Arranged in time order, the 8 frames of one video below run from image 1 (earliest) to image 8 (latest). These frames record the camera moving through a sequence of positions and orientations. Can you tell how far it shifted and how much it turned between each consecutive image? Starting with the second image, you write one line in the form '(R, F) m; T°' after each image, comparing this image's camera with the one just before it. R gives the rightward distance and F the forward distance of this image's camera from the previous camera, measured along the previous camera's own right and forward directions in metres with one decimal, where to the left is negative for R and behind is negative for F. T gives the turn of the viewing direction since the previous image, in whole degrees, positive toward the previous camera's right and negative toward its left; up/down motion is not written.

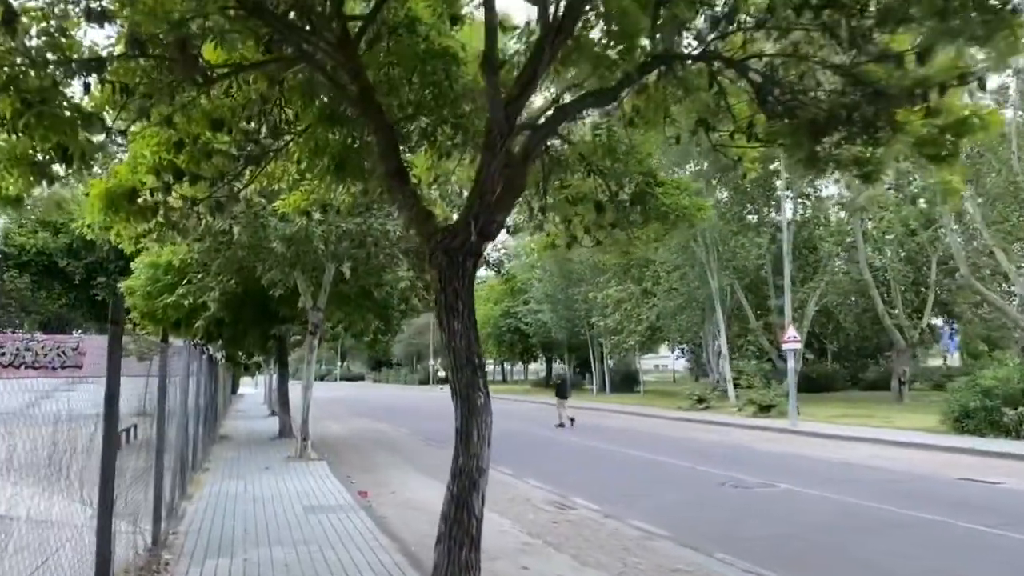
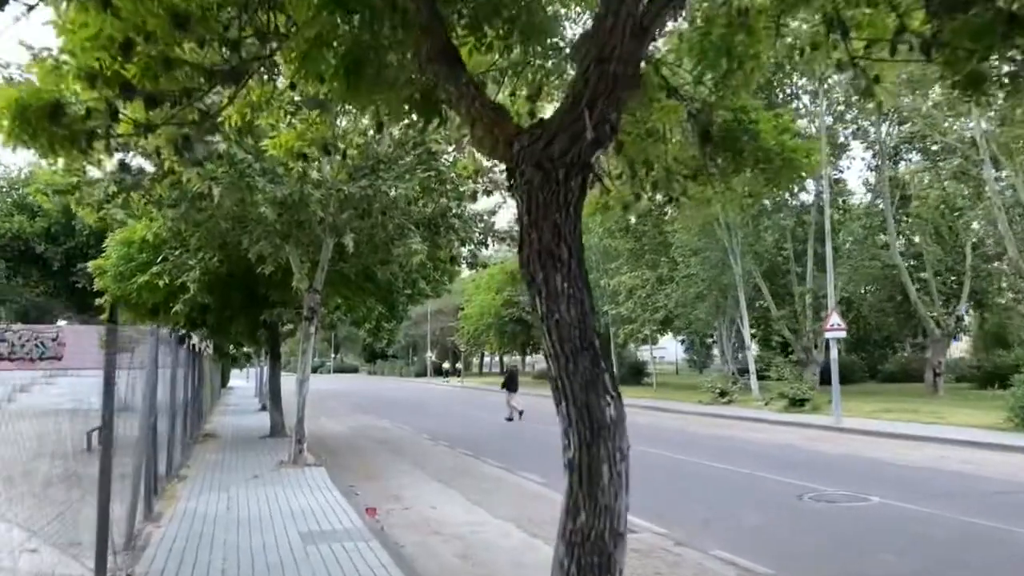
(-0.7, +2.4) m; 0°
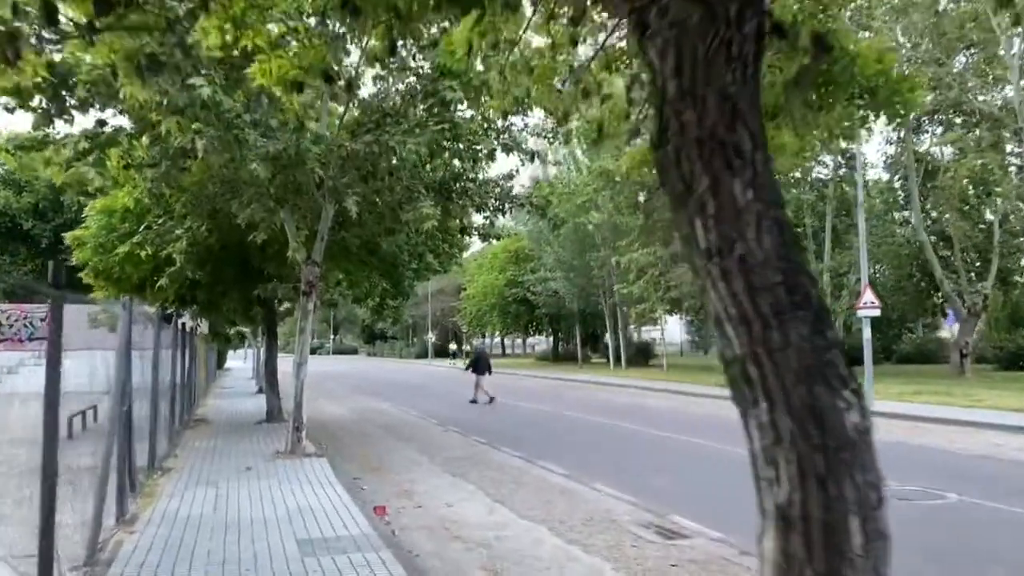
(-0.4, +1.5) m; 0°
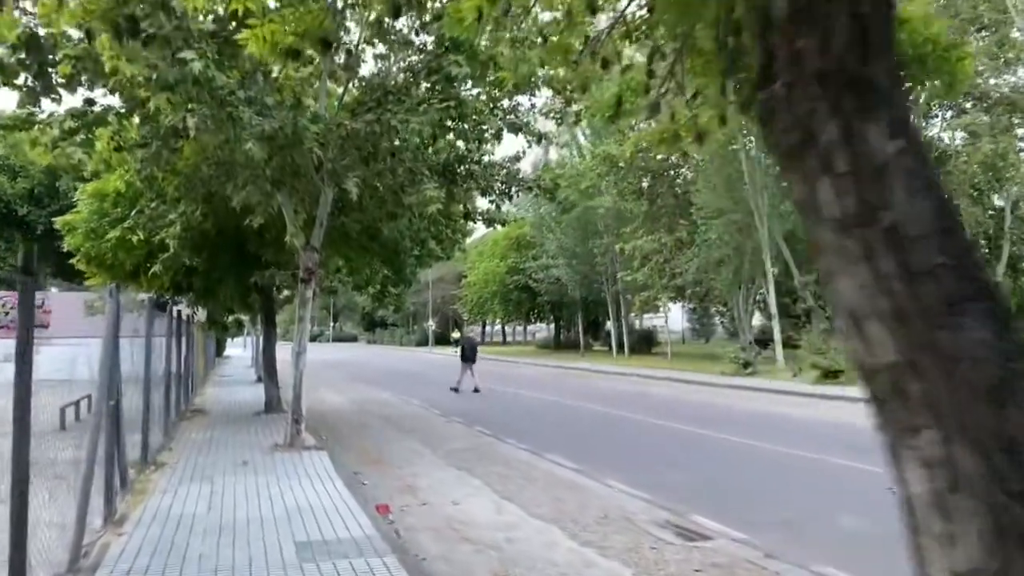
(-0.1, +0.5) m; 0°
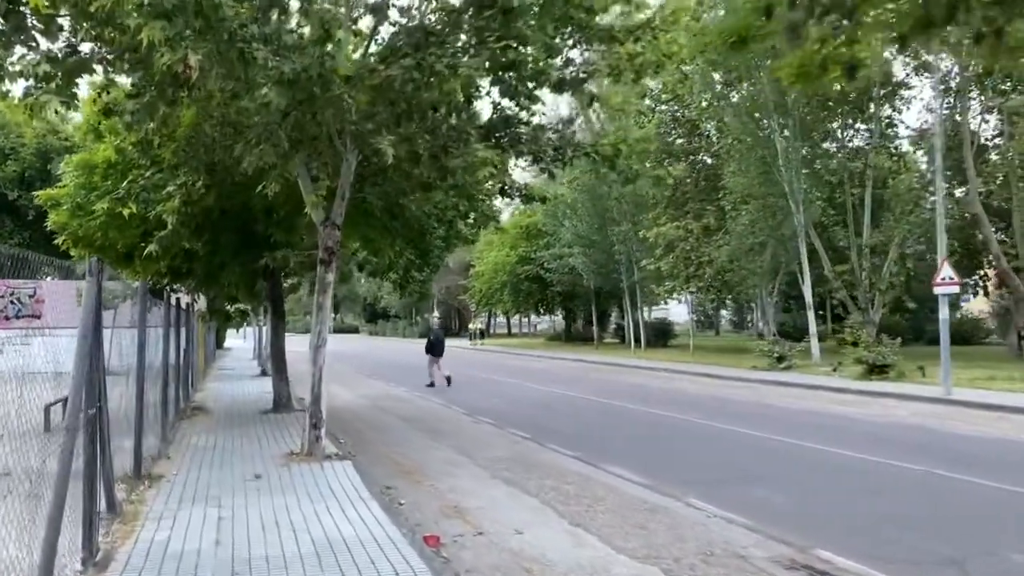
(-0.8, +1.9) m; 0°
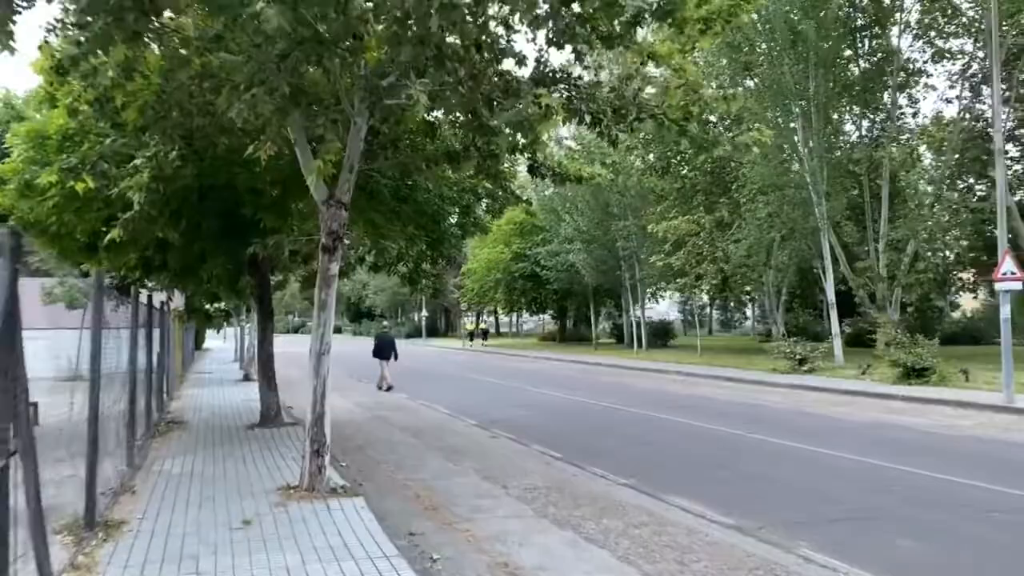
(-0.8, +2.1) m; +1°
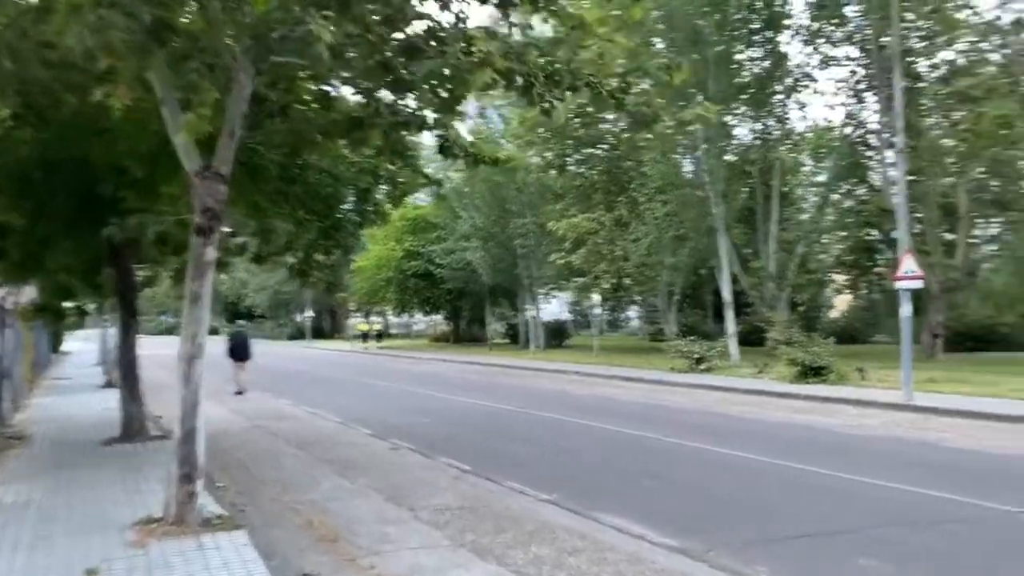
(-0.3, +1.3) m; +8°
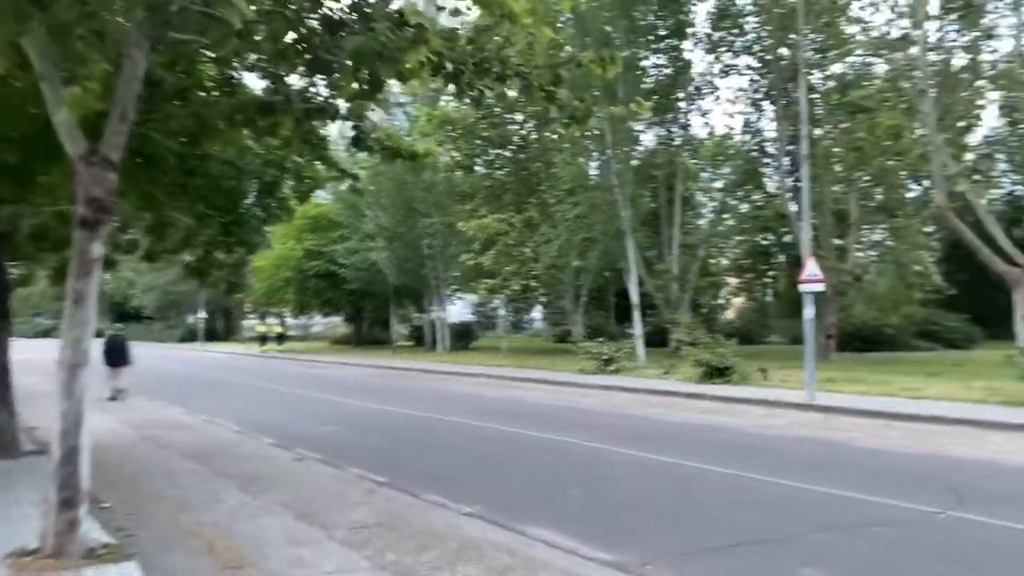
(-0.2, +0.5) m; +7°
